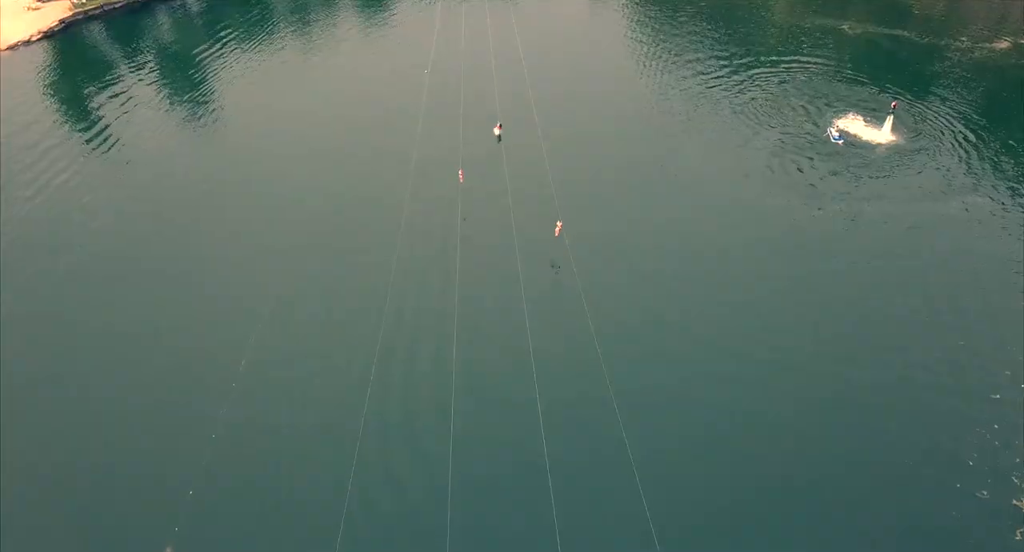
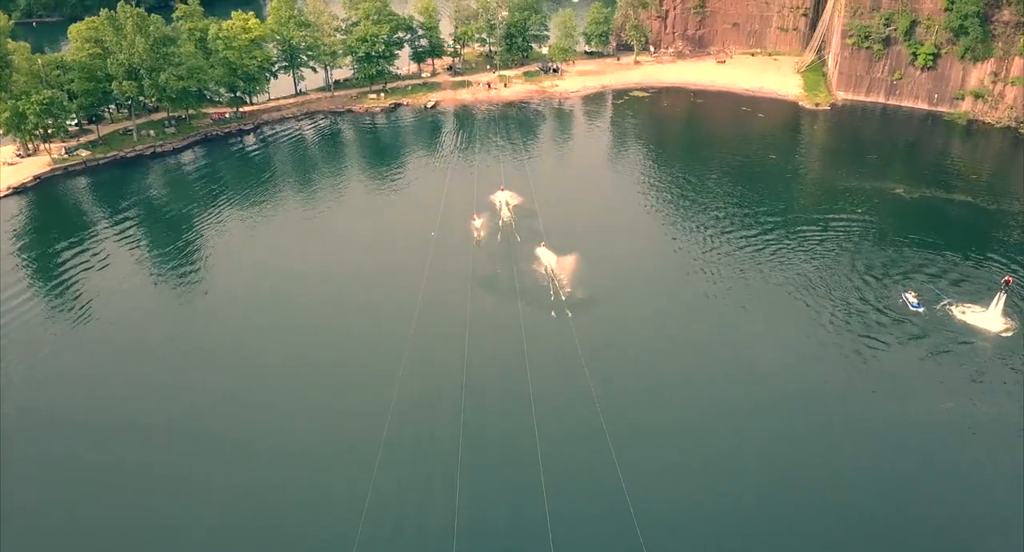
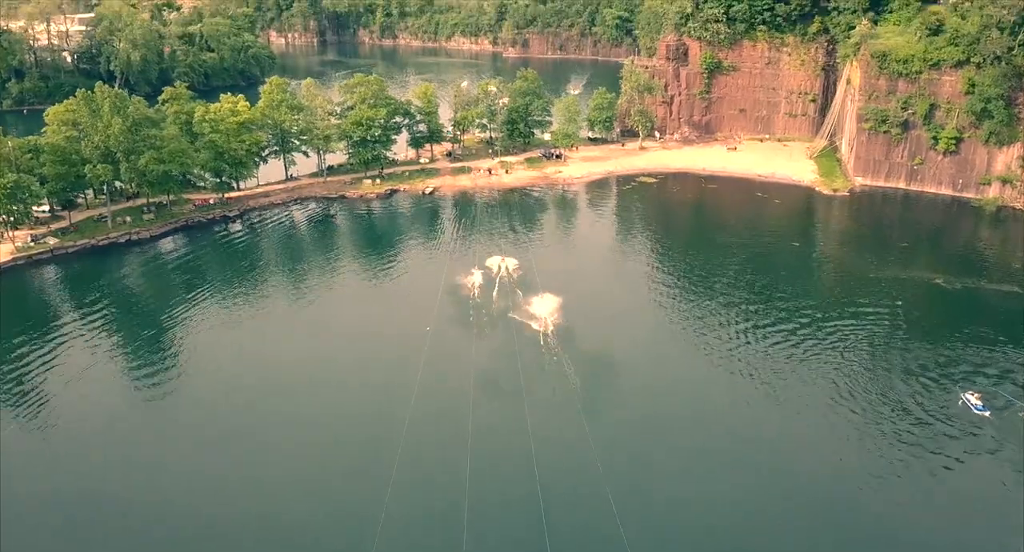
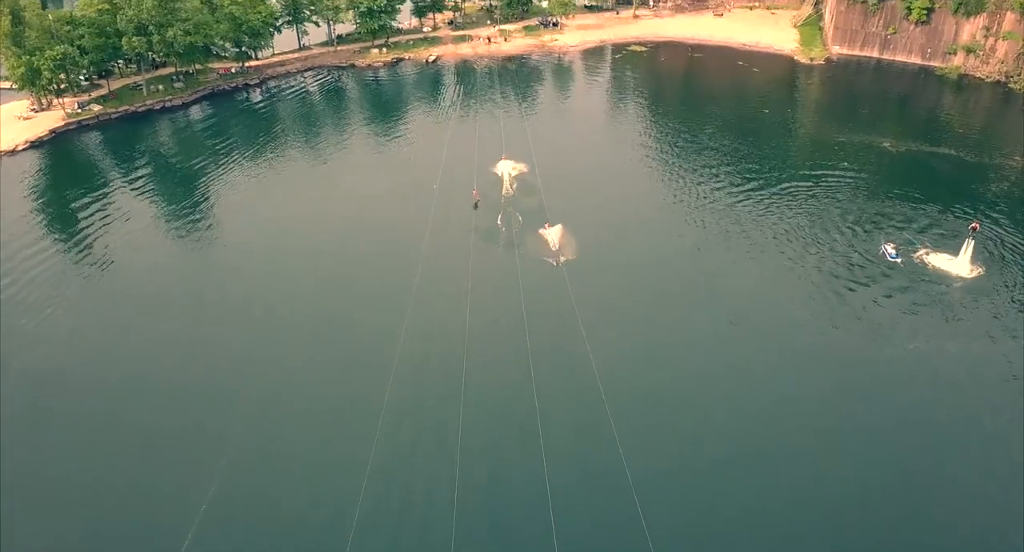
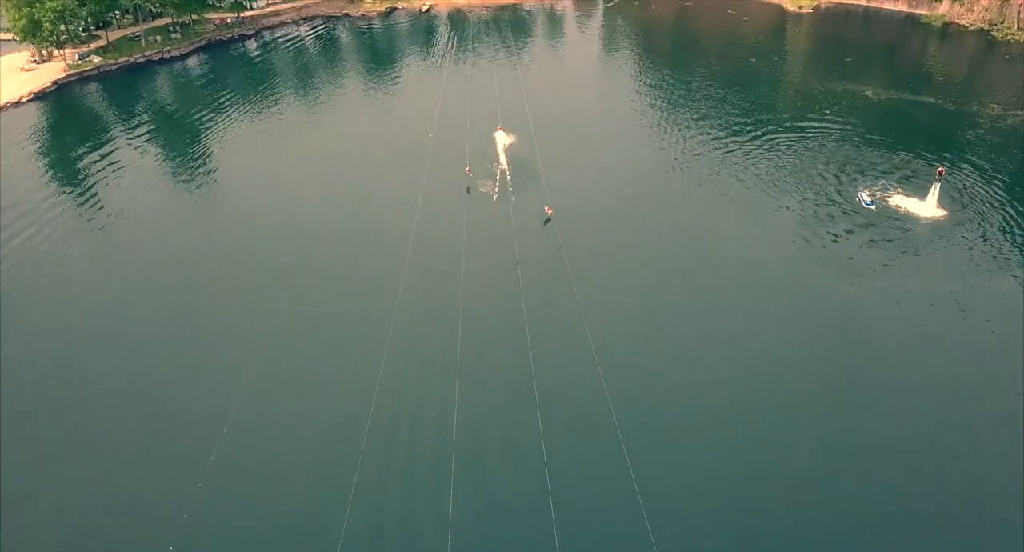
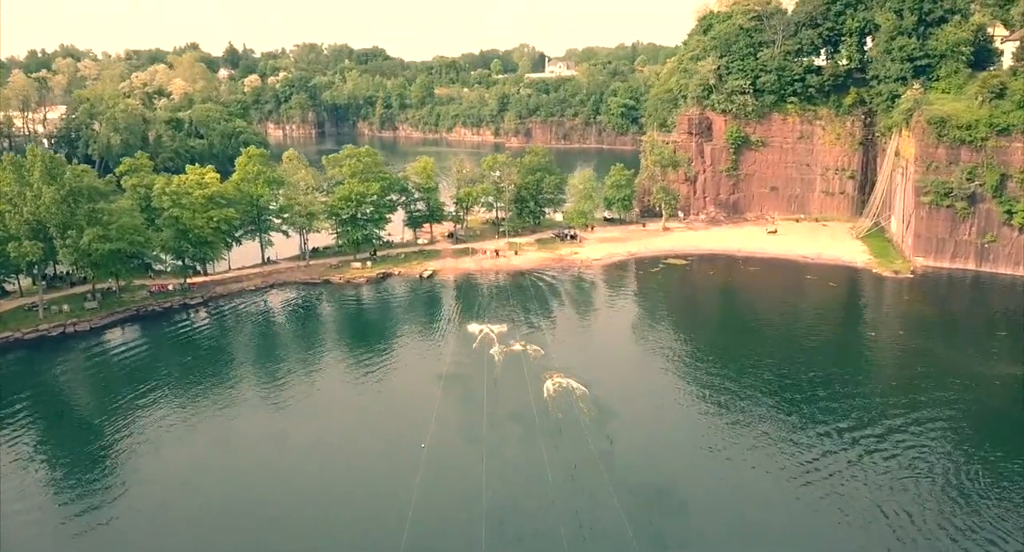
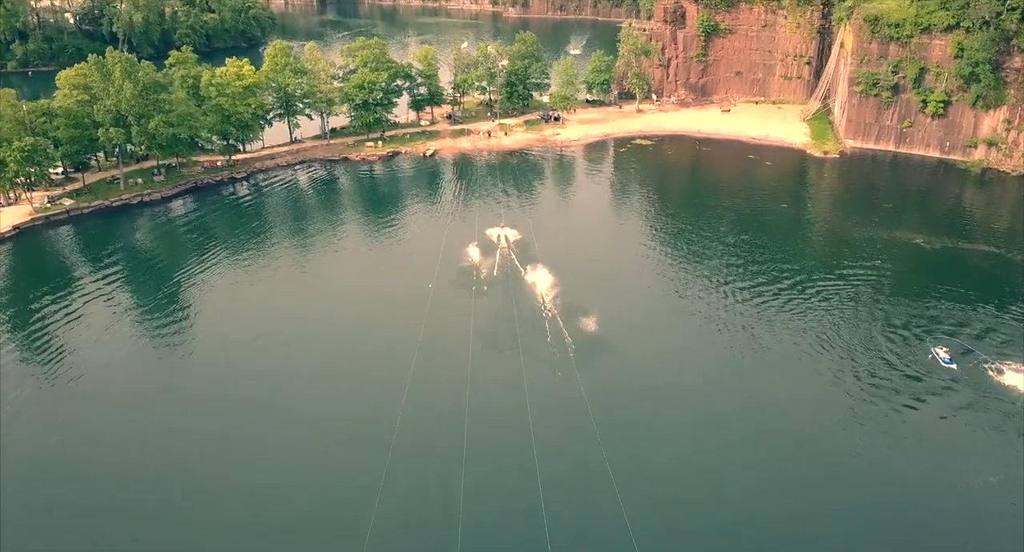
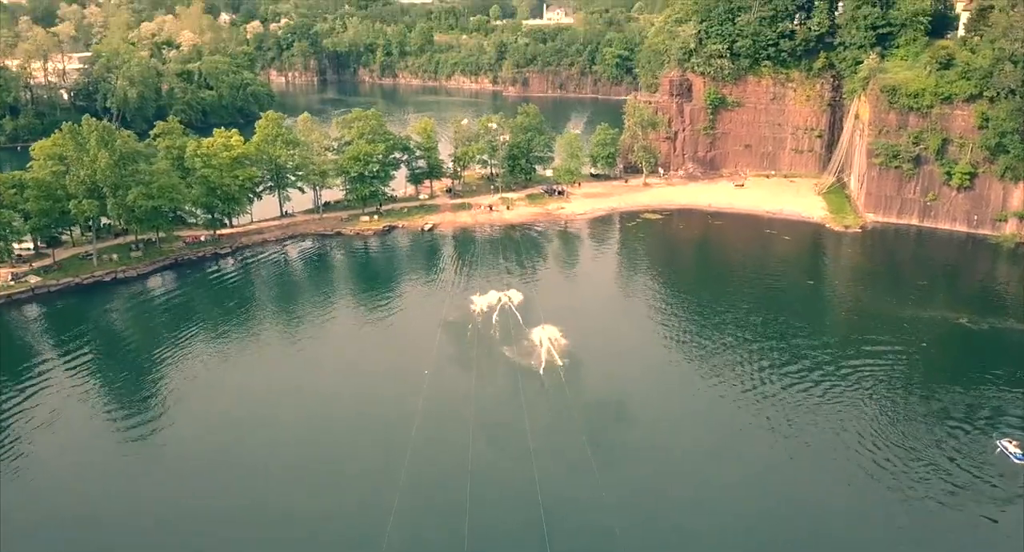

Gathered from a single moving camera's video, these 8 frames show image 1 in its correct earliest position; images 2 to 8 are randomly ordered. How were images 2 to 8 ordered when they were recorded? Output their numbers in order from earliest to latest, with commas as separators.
5, 4, 2, 7, 3, 8, 6
